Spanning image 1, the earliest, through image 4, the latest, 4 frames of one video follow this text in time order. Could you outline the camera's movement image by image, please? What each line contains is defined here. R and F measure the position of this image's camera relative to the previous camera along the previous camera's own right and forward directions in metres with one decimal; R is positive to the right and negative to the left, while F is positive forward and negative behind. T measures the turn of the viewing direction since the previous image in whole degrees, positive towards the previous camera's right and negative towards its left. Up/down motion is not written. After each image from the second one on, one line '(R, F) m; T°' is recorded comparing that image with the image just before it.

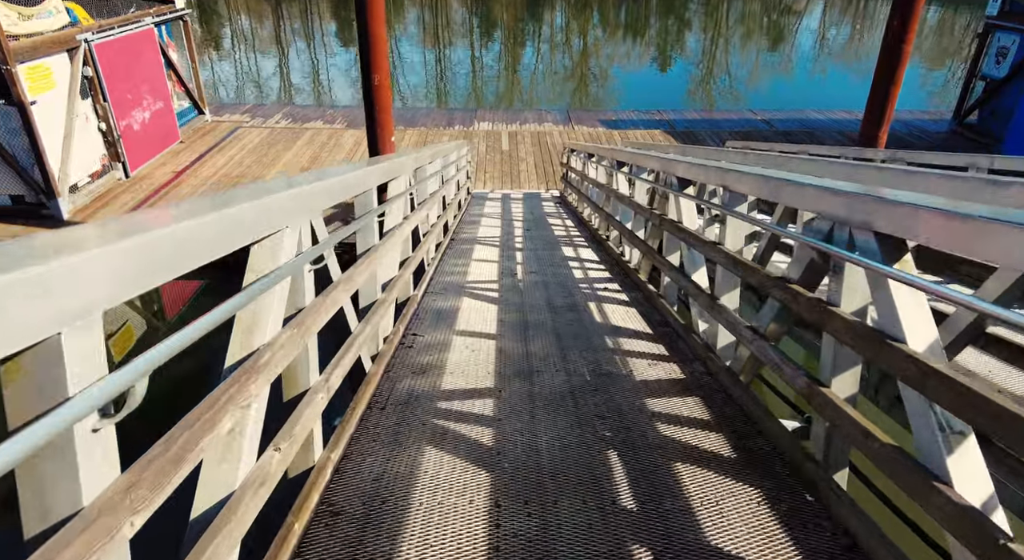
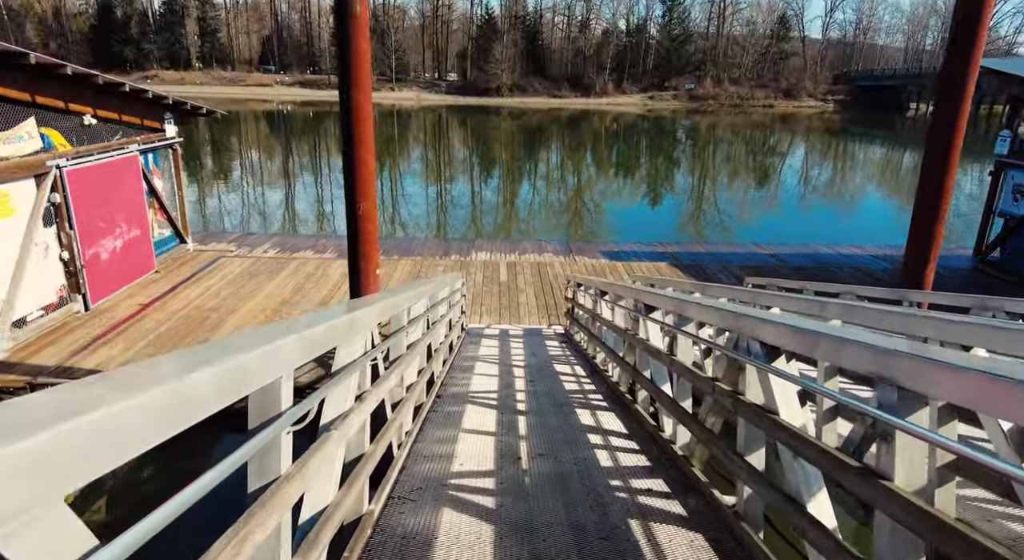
(0.0, +0.7) m; 0°
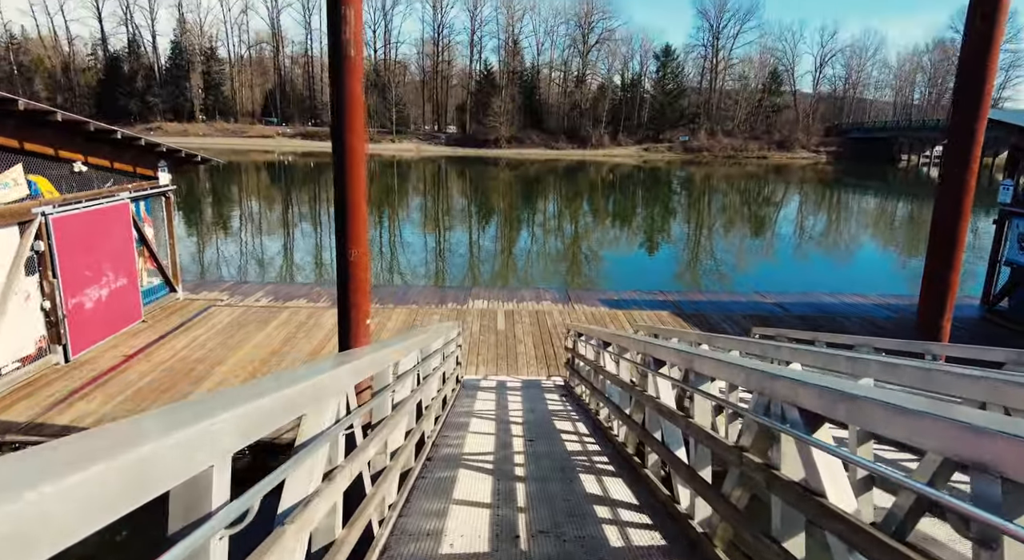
(0.0, +0.2) m; 0°
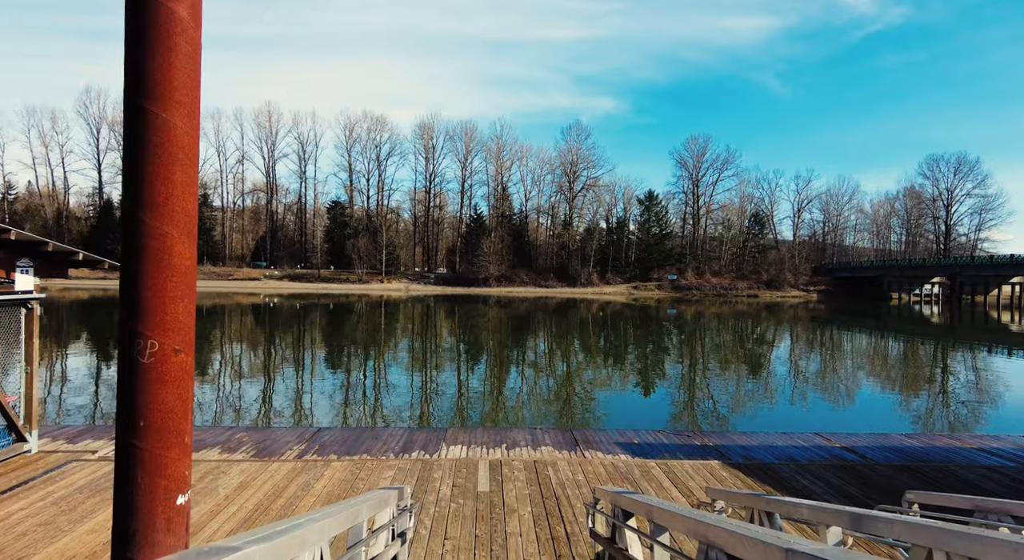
(0.0, +2.1) m; +1°
